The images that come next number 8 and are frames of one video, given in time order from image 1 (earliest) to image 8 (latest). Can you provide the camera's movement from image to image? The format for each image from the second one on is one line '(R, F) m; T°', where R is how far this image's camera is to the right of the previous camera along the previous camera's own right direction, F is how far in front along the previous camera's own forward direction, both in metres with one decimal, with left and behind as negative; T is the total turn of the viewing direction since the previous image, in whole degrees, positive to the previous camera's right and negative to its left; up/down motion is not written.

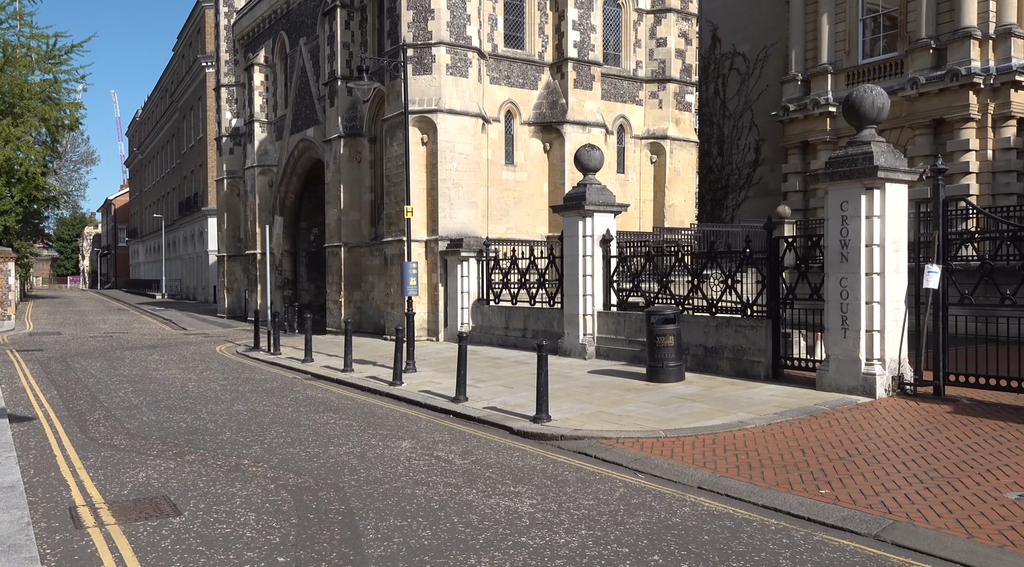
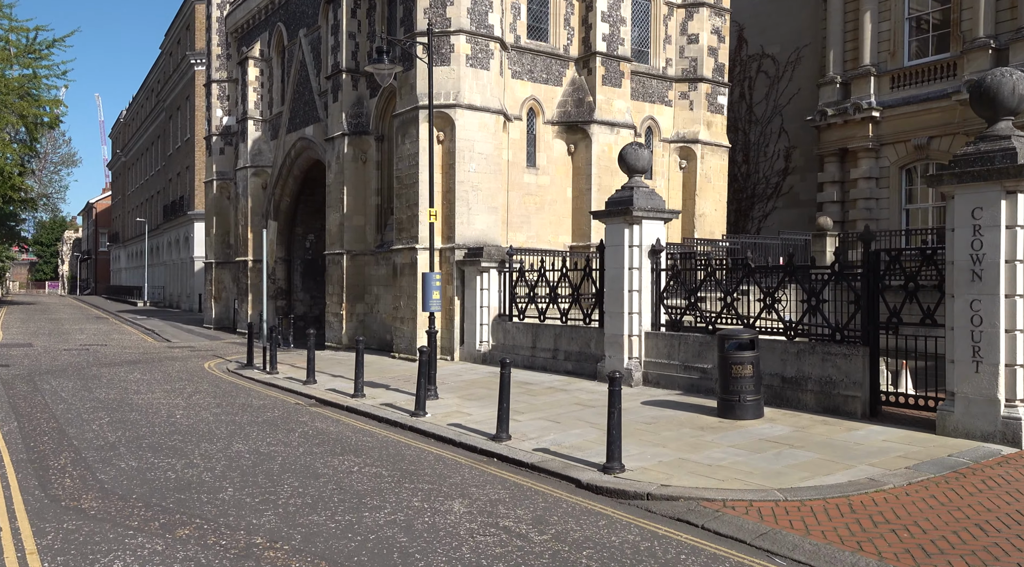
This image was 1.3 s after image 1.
(-0.8, +1.9) m; +1°
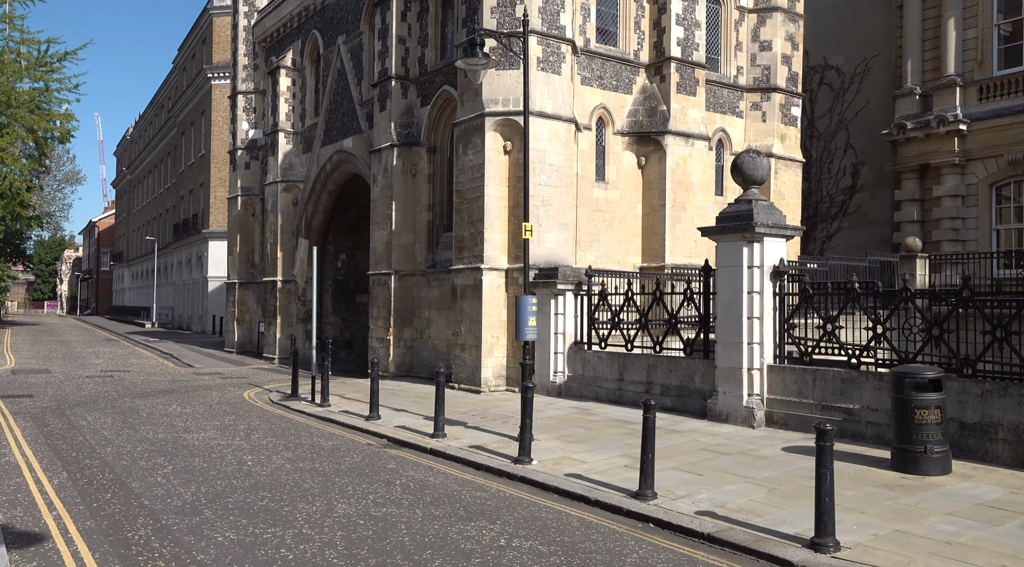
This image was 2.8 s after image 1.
(-1.5, +1.6) m; 0°
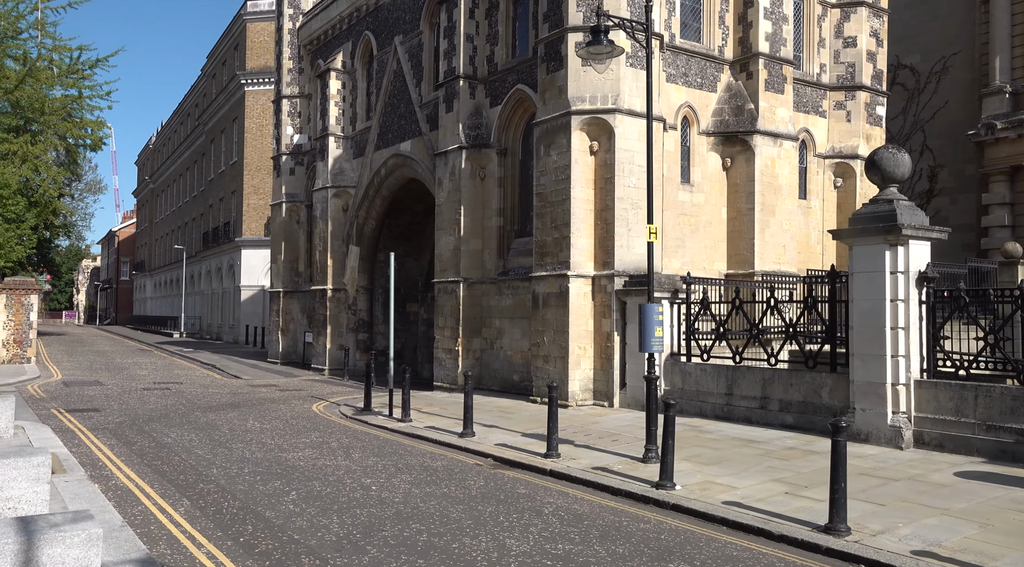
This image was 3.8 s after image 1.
(-1.4, +0.9) m; -1°
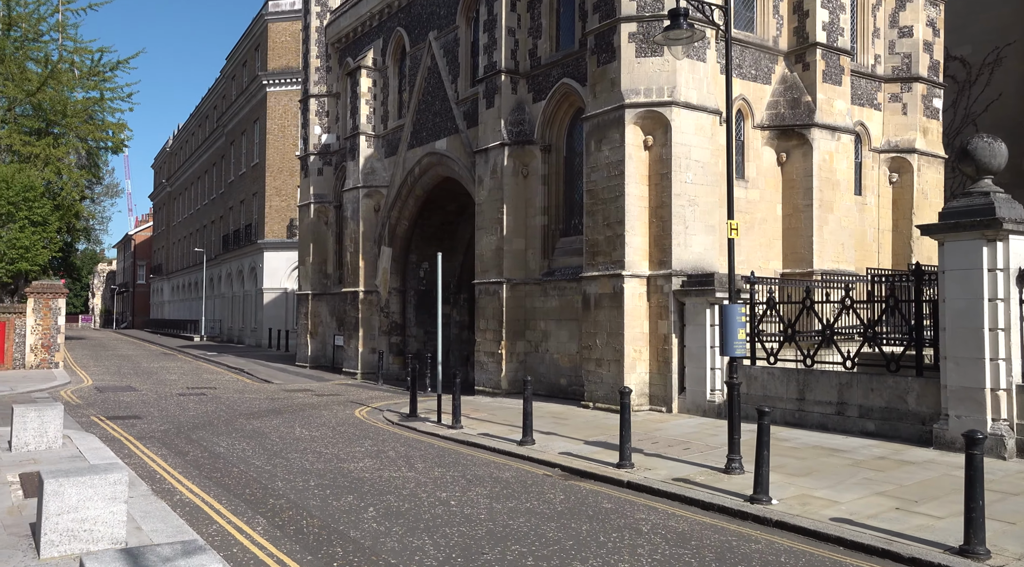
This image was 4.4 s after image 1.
(-0.7, +0.6) m; -1°
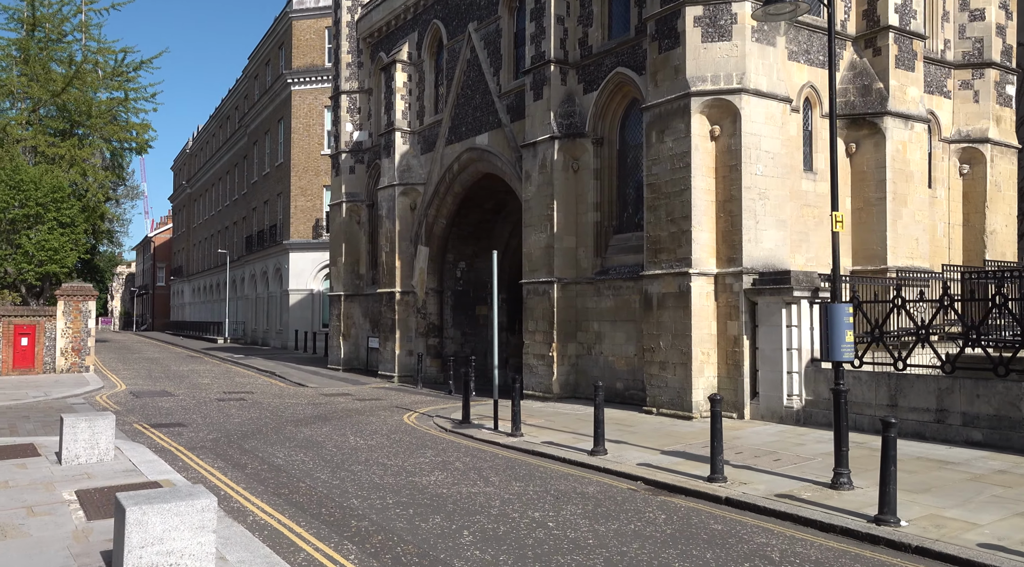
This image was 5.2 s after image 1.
(-0.8, +0.8) m; -1°
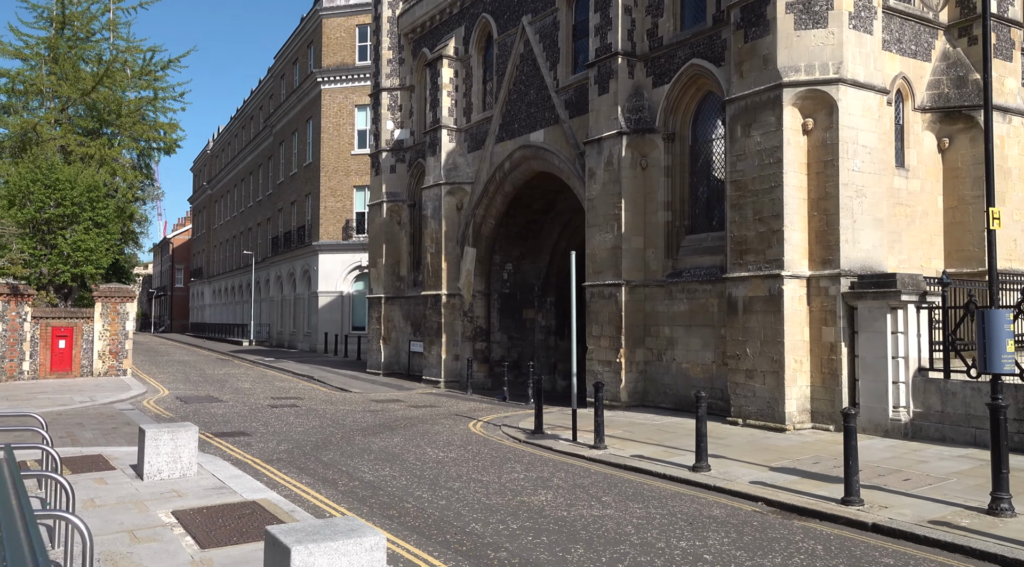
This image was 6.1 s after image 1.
(-1.1, +0.8) m; -1°
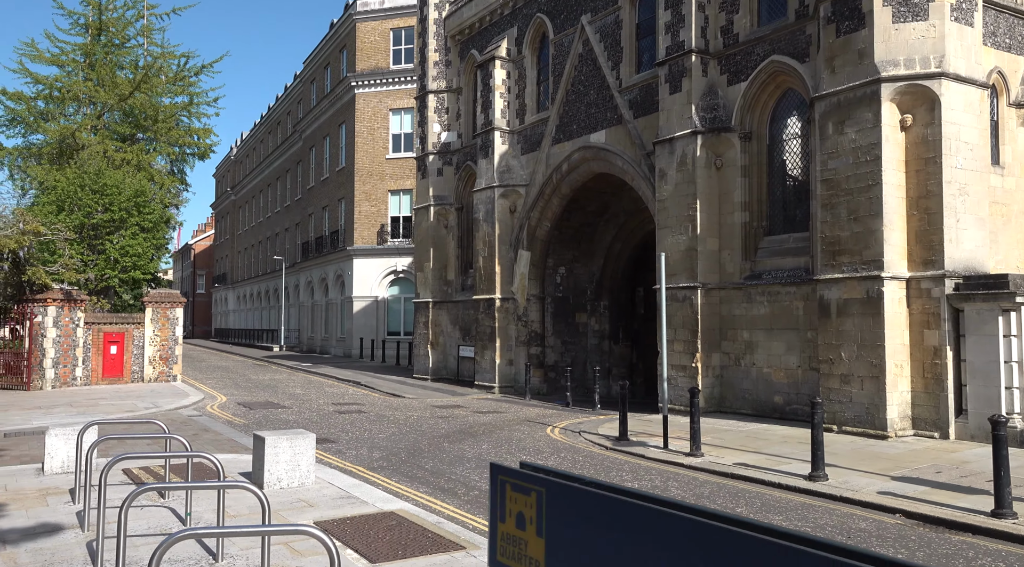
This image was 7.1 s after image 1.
(-1.1, +0.4) m; -1°
